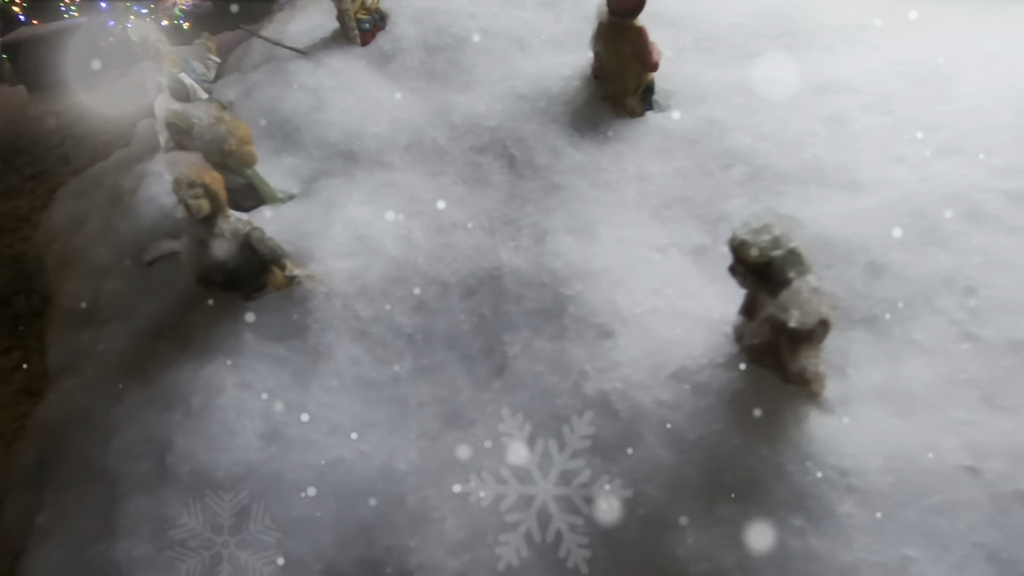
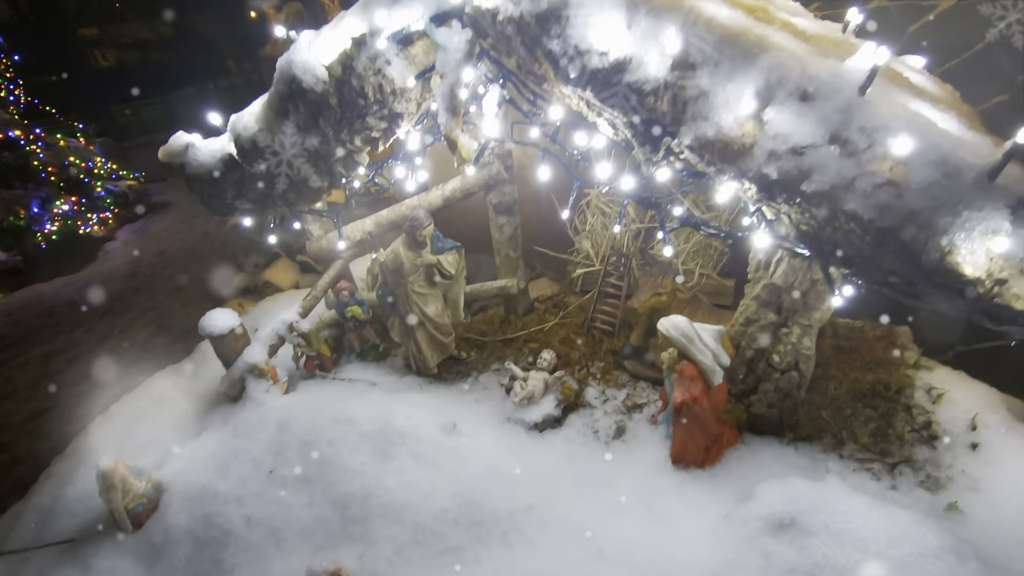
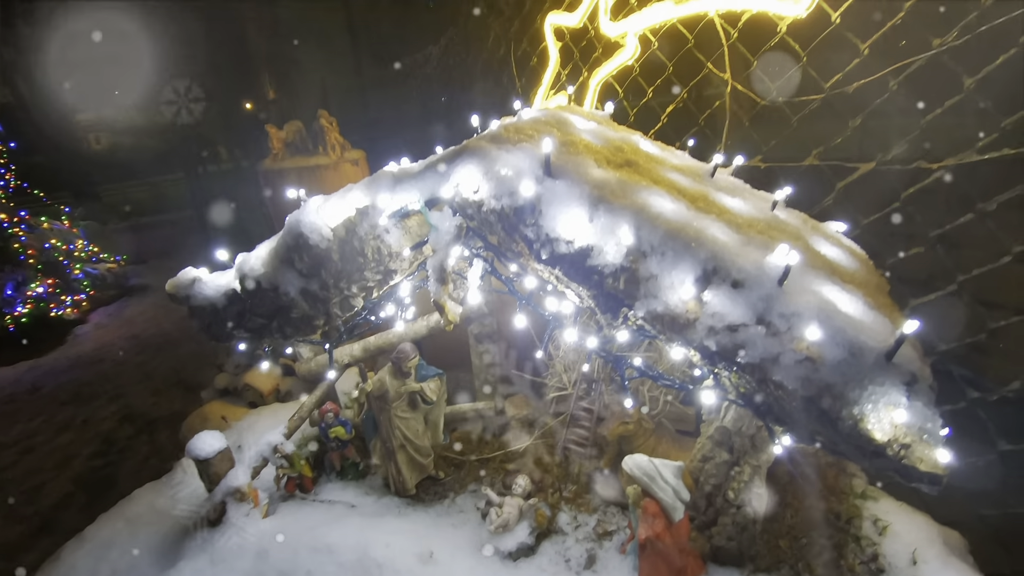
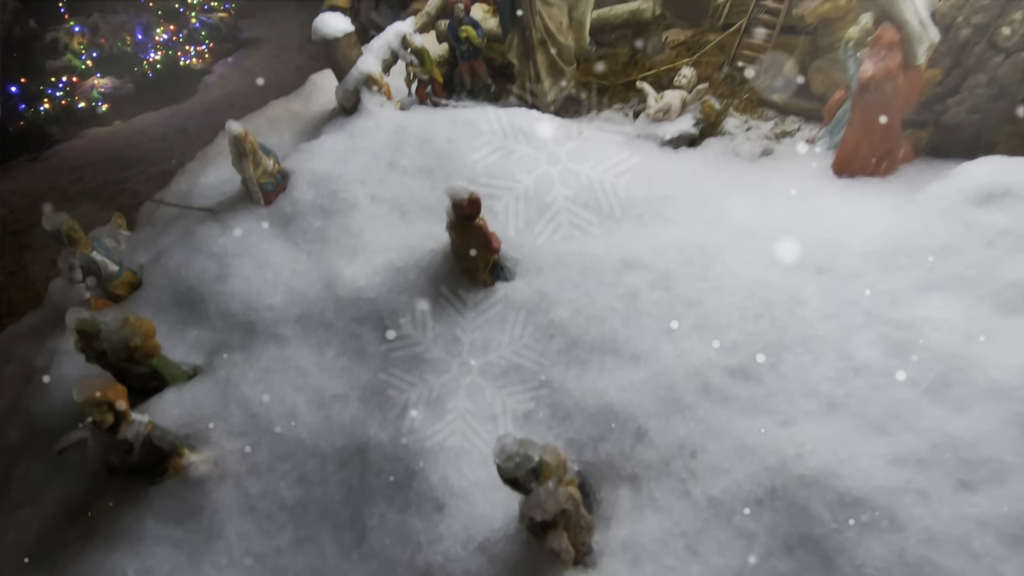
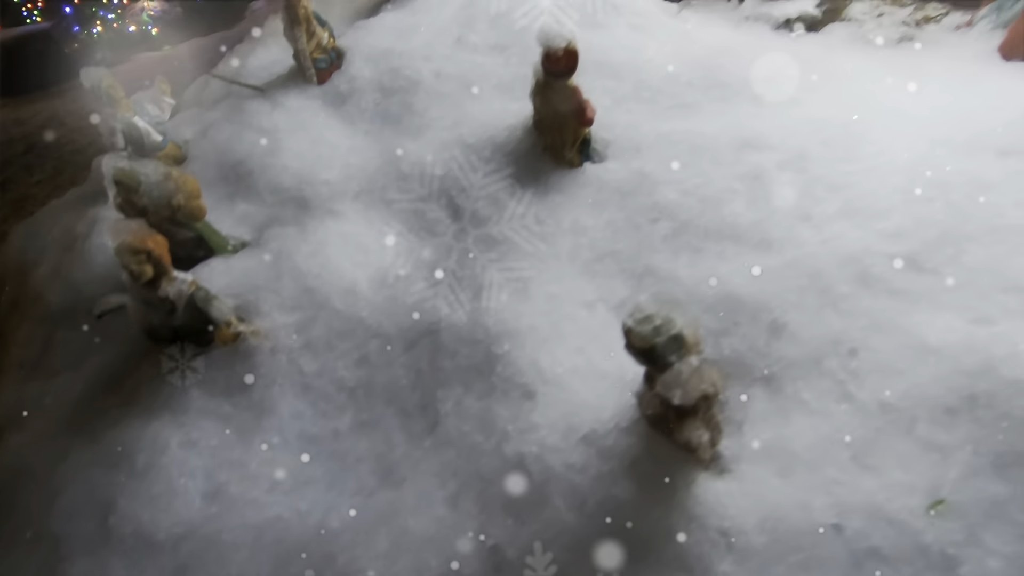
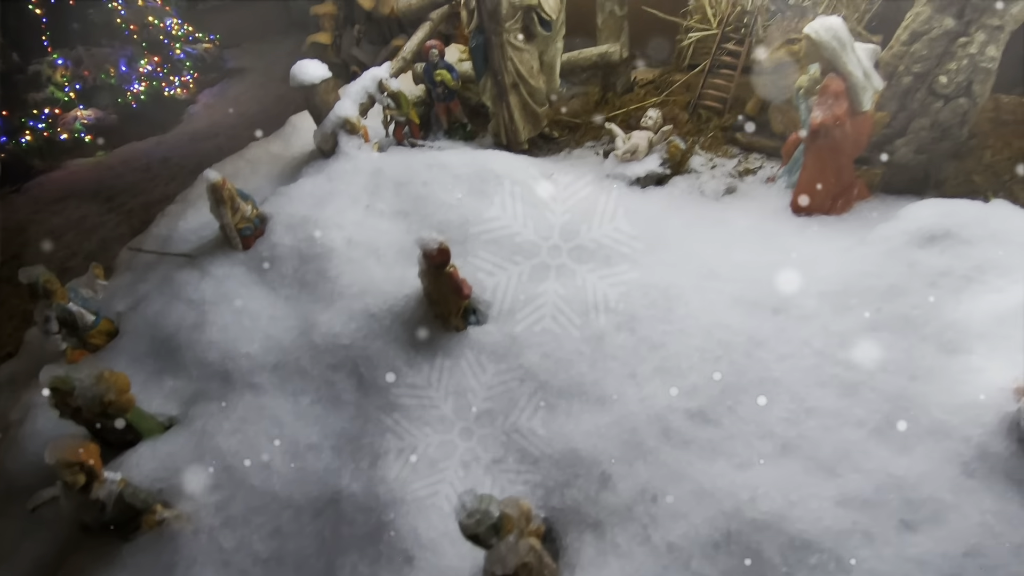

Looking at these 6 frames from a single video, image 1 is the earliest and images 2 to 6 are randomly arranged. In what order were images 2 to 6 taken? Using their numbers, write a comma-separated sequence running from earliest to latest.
5, 4, 6, 2, 3
